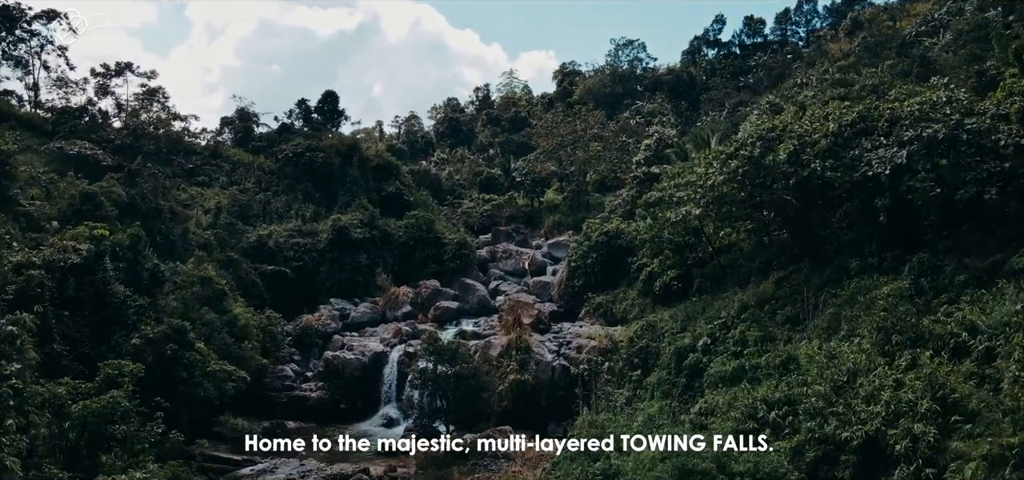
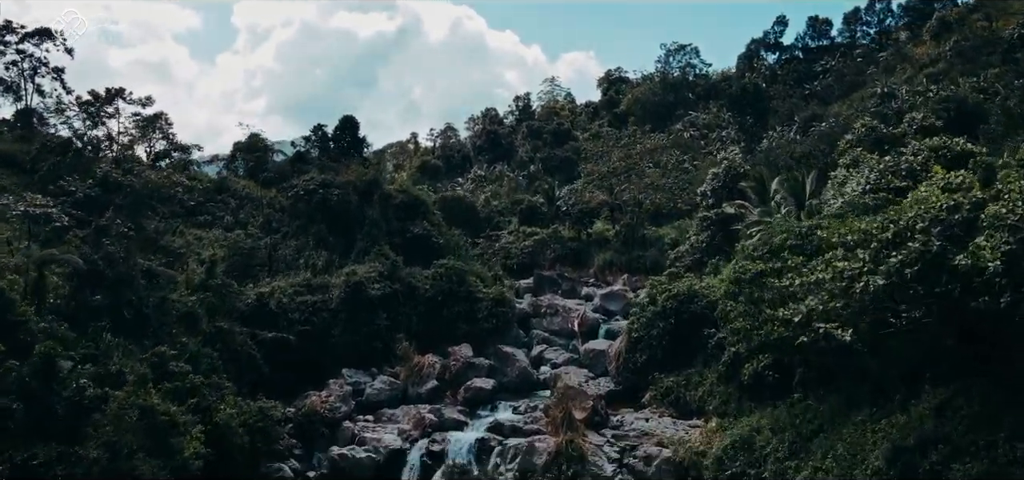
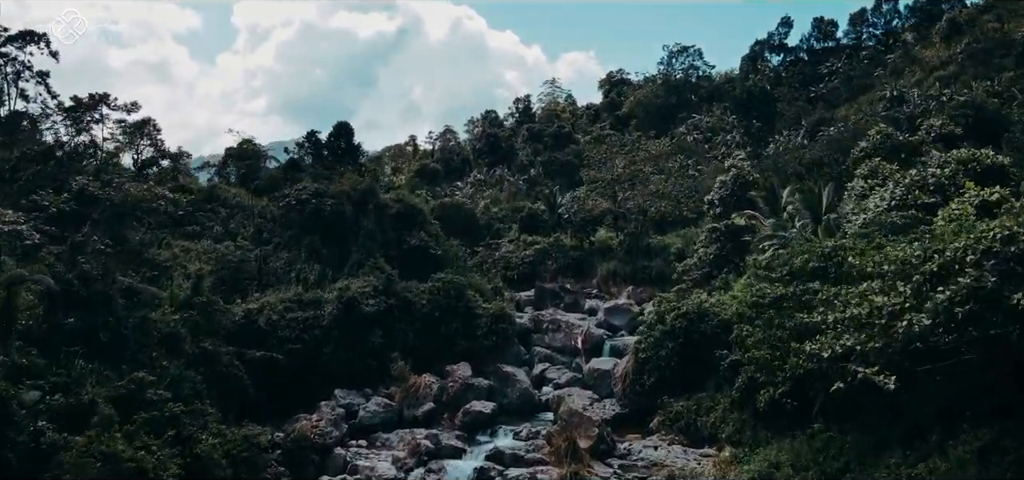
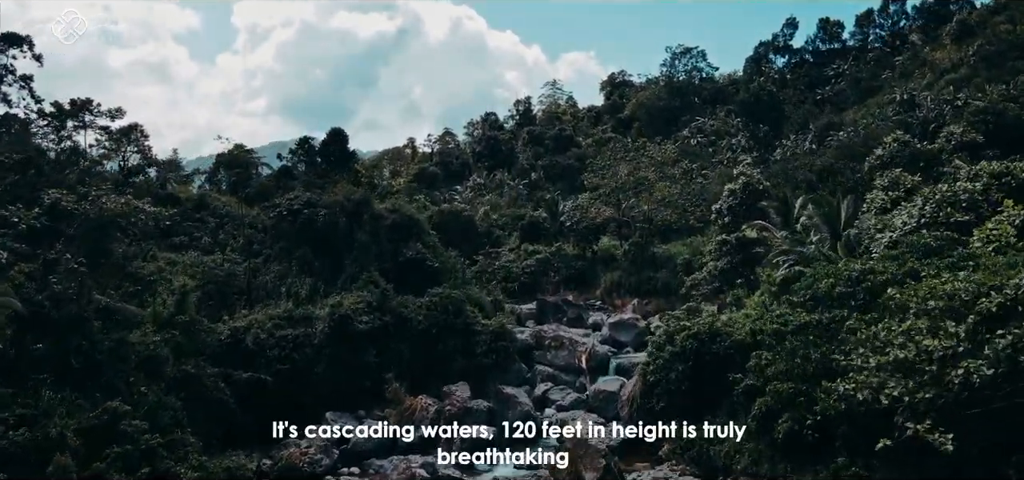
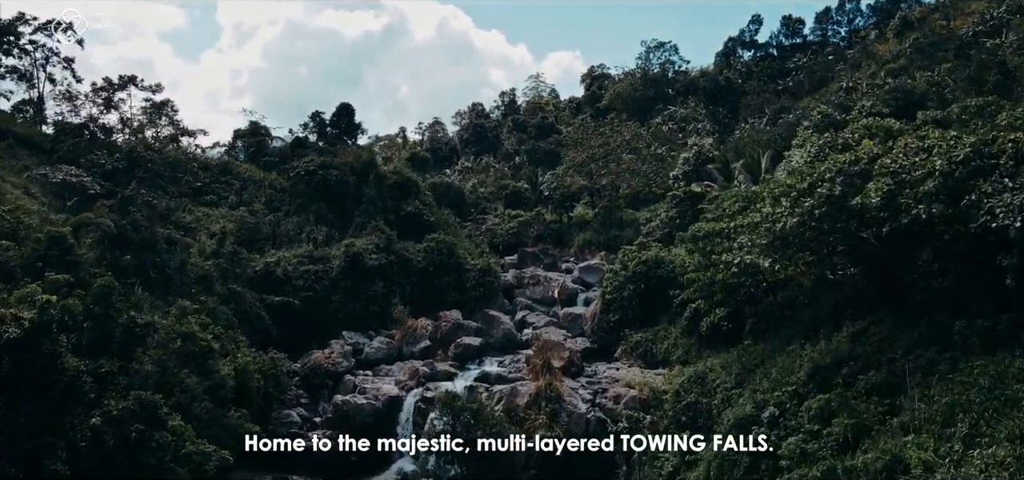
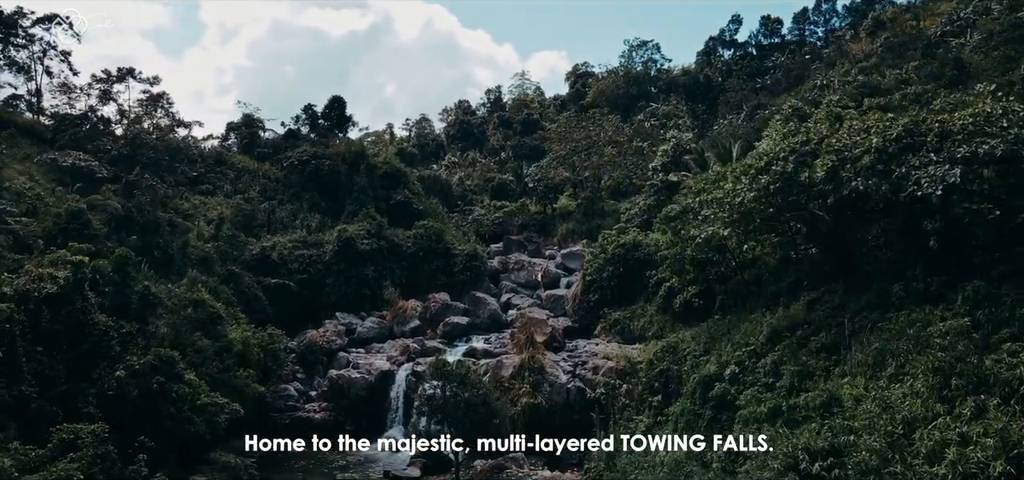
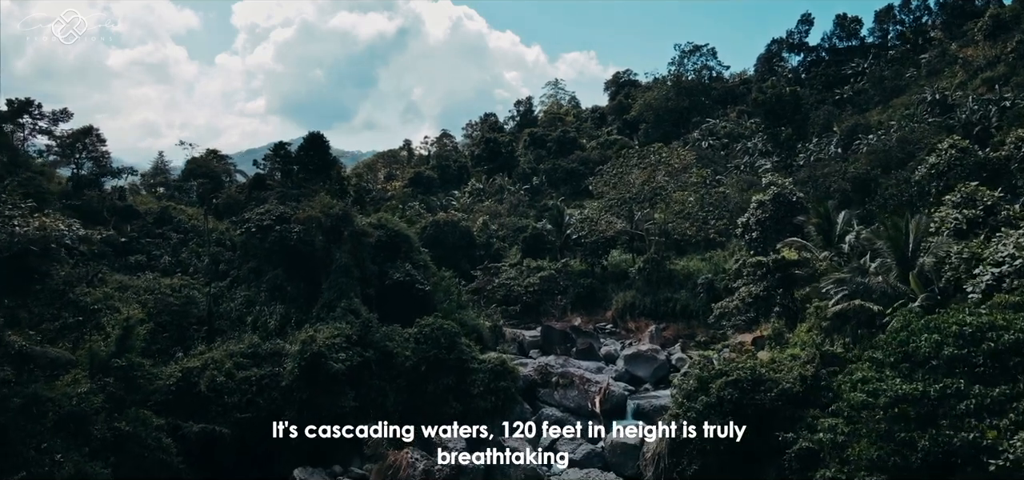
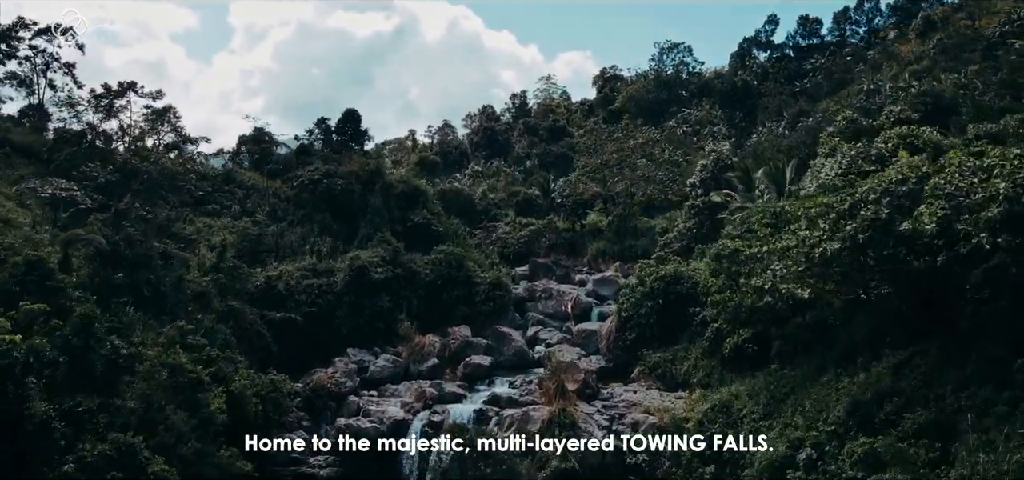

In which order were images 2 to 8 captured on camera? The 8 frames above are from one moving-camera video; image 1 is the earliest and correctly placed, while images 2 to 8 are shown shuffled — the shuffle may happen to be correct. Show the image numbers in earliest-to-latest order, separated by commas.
6, 5, 8, 2, 3, 4, 7
